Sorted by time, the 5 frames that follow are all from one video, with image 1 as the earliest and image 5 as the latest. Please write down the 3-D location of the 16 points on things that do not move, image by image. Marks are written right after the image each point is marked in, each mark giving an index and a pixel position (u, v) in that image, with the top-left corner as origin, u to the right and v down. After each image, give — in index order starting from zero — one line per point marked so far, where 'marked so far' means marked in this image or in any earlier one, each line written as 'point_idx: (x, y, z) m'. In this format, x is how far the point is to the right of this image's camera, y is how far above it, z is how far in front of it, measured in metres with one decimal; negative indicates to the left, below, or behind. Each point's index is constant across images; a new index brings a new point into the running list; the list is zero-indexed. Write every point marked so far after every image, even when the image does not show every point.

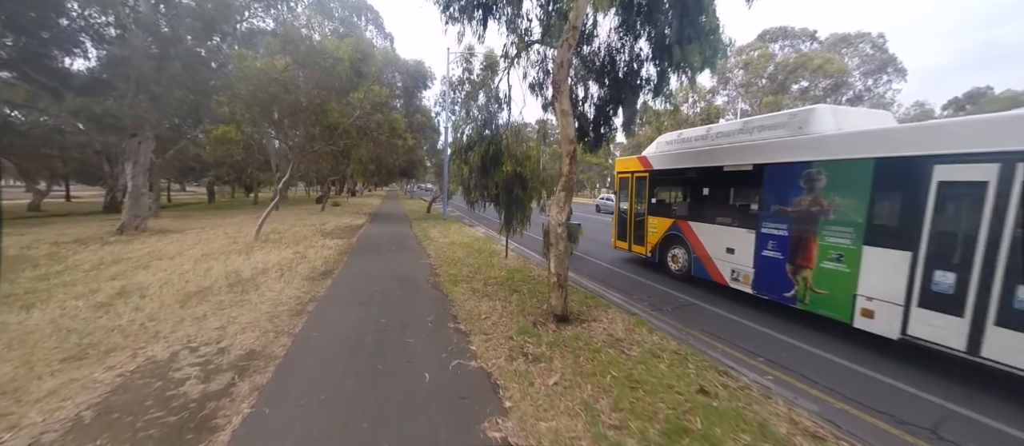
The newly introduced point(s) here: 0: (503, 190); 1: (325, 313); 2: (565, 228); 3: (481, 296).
0: (-0.2, +0.6, +6.0) m
1: (-2.7, -1.3, +4.9) m
2: (+0.8, -0.1, +4.9) m
3: (-0.5, -1.2, +5.7) m
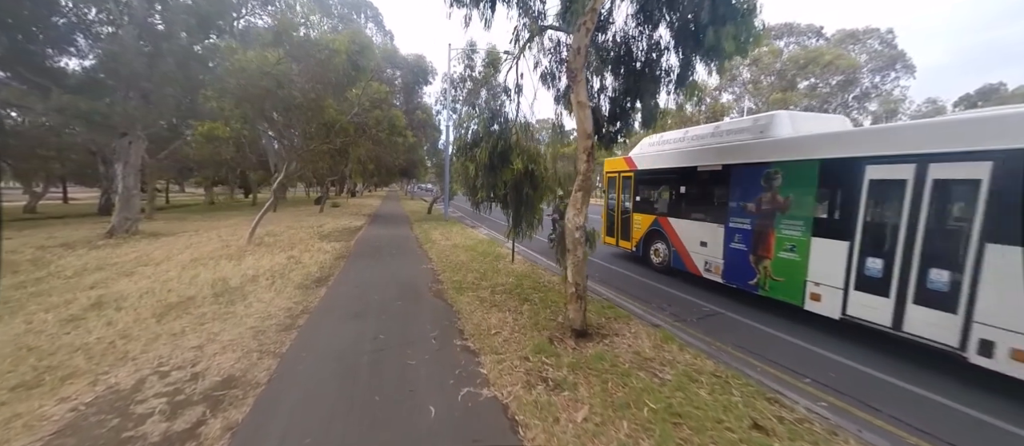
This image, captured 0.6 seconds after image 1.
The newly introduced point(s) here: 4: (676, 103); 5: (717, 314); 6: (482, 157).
0: (0.0, +0.5, +5.6) m
1: (-2.6, -1.4, +4.4) m
2: (+1.0, -0.1, +4.4) m
3: (-0.4, -1.3, +5.2) m
4: (+3.1, +2.2, +6.1) m
5: (+3.5, -1.6, +5.8) m
6: (-0.4, +1.0, +5.1) m
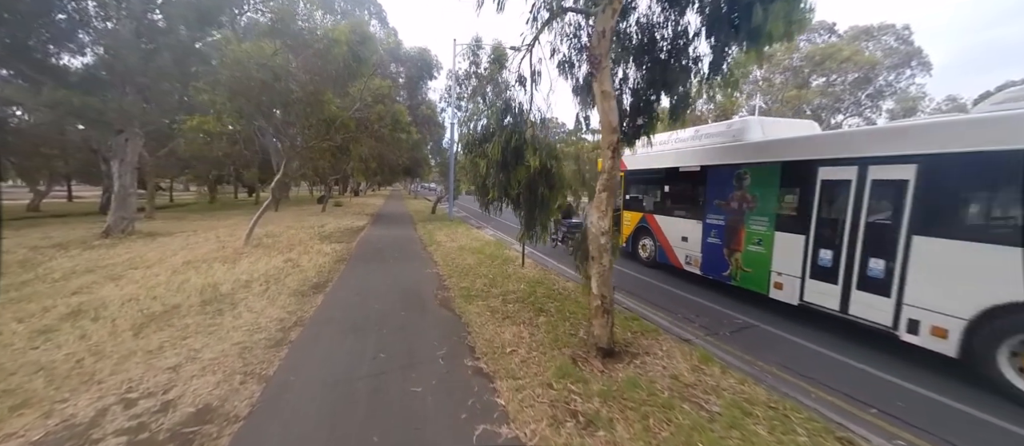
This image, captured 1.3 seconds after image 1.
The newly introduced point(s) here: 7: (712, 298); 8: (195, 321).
0: (+0.2, +0.5, +5.1) m
1: (-2.4, -1.4, +3.9) m
2: (+1.2, -0.2, +3.9) m
3: (-0.1, -1.3, +4.7) m
4: (+3.3, +2.1, +5.6) m
5: (+3.8, -1.6, +5.2) m
6: (-0.2, +0.9, +4.6) m
7: (+4.0, -1.5, +6.8) m
8: (-4.2, -1.3, +4.5) m
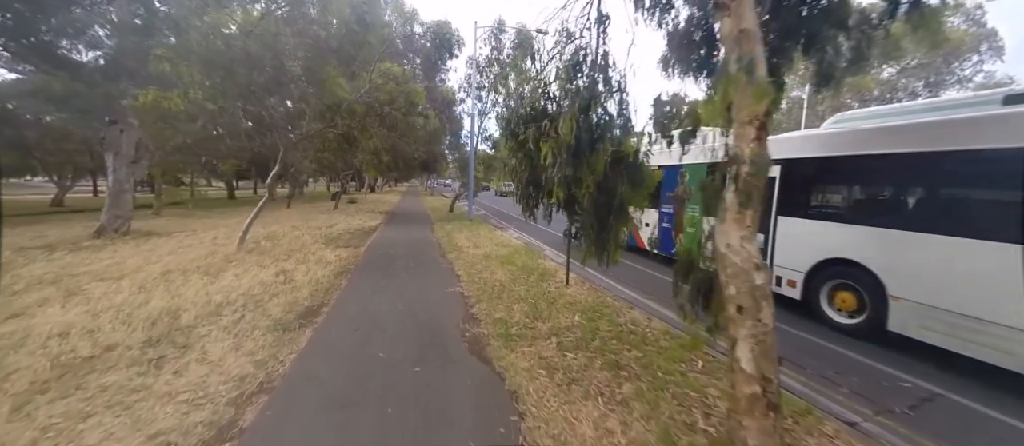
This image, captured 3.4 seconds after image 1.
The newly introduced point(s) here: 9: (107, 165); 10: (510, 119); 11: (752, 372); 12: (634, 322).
0: (+0.9, +0.3, +3.4) m
1: (-1.8, -1.6, +2.4) m
2: (+1.8, -0.4, +2.3) m
3: (+0.5, -1.5, +3.1) m
4: (+4.0, +2.0, +3.8) m
5: (+4.4, -1.8, +3.5) m
6: (+0.4, +0.8, +3.0) m
7: (+4.8, -1.7, +5.0) m
8: (-3.6, -1.4, +3.0) m
9: (-14.3, +2.1, +11.9) m
10: (0.0, +1.2, +3.9) m
11: (+1.6, -1.0, +2.2) m
12: (+1.7, -1.4, +4.6) m
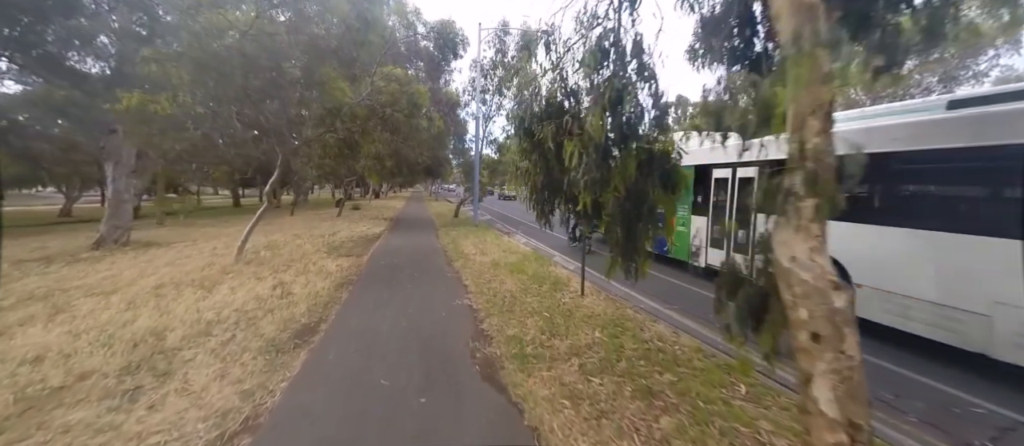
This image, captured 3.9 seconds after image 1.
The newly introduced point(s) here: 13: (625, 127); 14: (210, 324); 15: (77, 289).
0: (+1.0, +0.2, +3.0) m
1: (-1.6, -1.7, +2.0) m
2: (+1.9, -0.4, +1.9) m
3: (+0.7, -1.6, +2.7) m
4: (+4.2, +1.9, +3.4) m
5: (+4.6, -1.8, +3.0) m
6: (+0.6, +0.7, +2.6) m
7: (+5.0, -1.7, +4.5) m
8: (-3.4, -1.6, +2.7) m
9: (-14.1, +1.7, +11.7) m
10: (+0.1, +1.1, +3.6) m
11: (+1.7, -1.0, +1.8) m
12: (+1.8, -1.4, +4.1) m
13: (+0.9, +0.7, +2.7) m
14: (-4.0, -1.3, +4.4) m
15: (-8.7, -1.3, +6.7) m
